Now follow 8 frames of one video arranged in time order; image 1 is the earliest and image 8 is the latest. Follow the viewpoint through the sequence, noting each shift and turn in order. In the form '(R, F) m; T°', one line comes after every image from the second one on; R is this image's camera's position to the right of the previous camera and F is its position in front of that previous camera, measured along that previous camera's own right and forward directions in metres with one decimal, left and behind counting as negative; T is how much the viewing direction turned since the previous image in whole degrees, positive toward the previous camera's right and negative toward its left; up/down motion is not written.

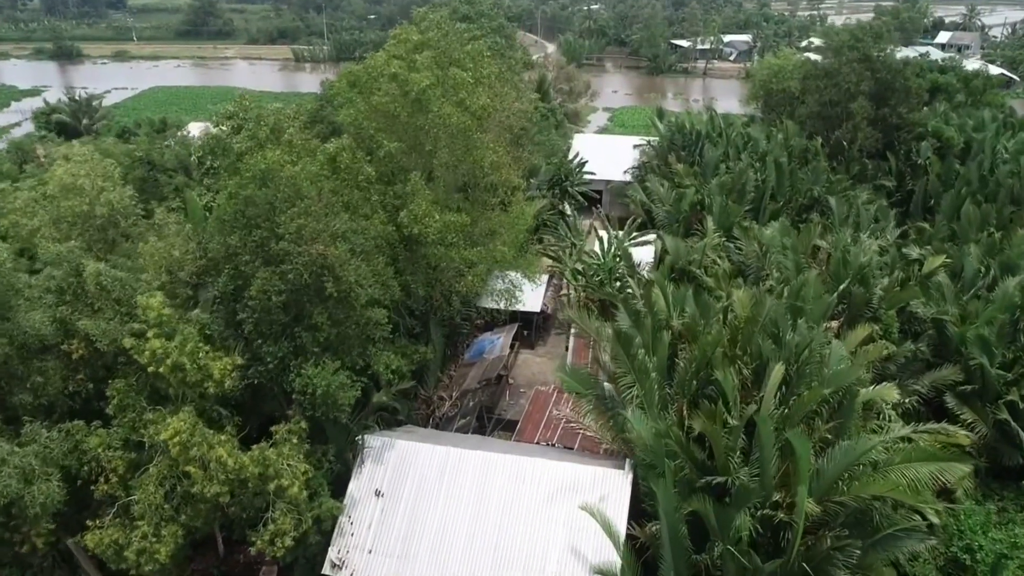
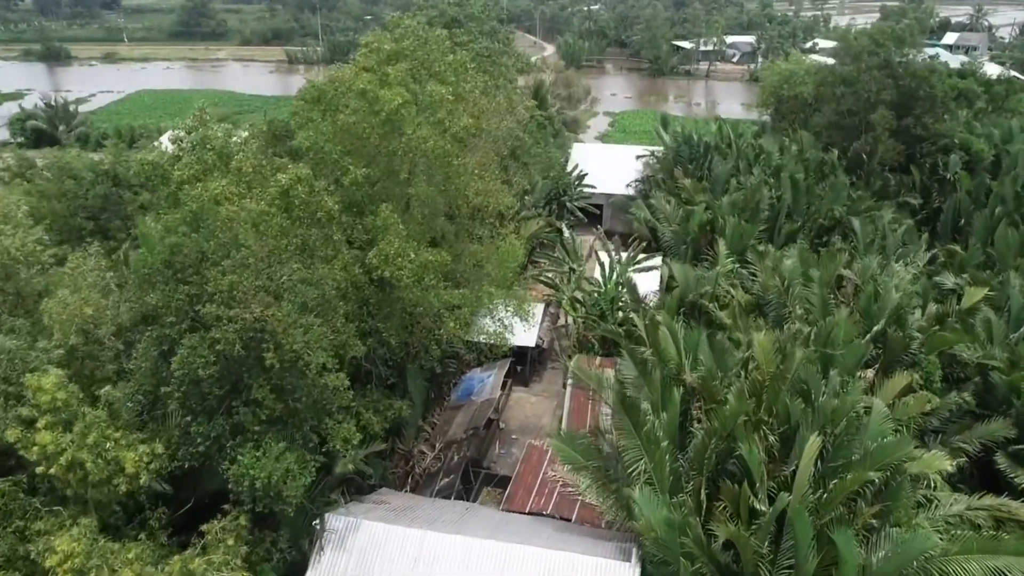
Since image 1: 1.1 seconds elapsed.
(+0.1, +1.3) m; 0°
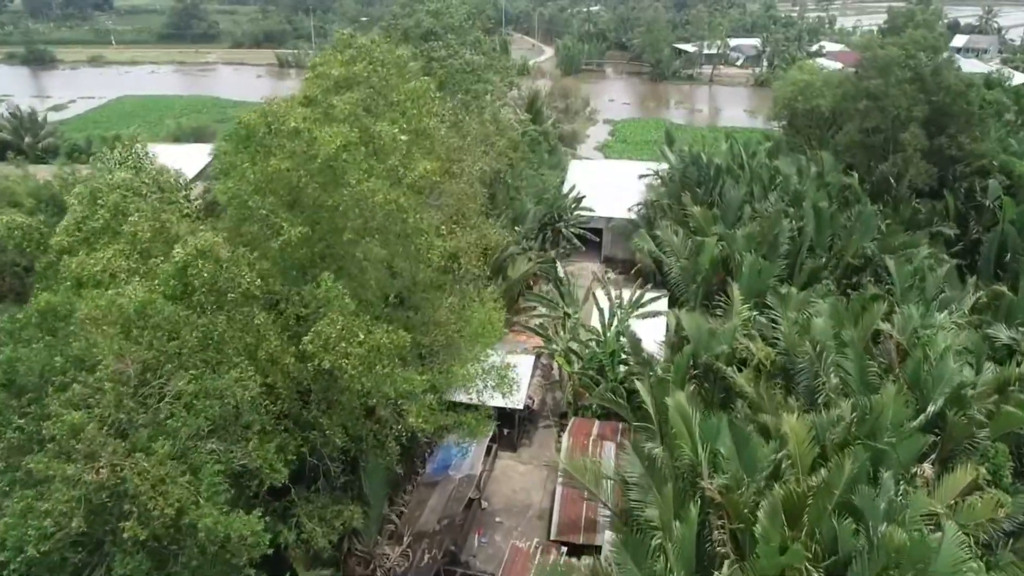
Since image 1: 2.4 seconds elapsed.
(+0.2, +1.6) m; 0°
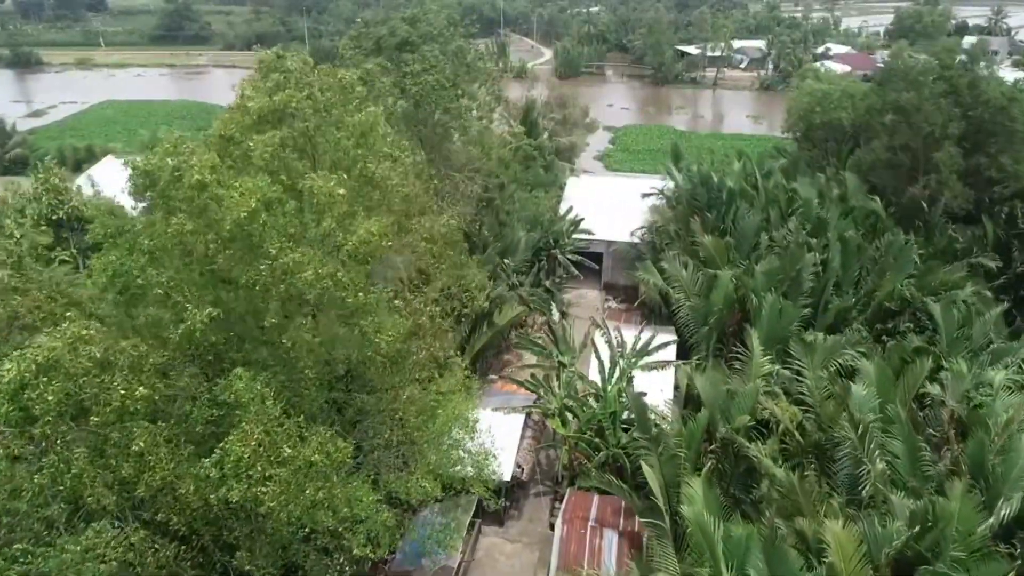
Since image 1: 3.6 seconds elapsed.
(+0.2, +1.5) m; 0°
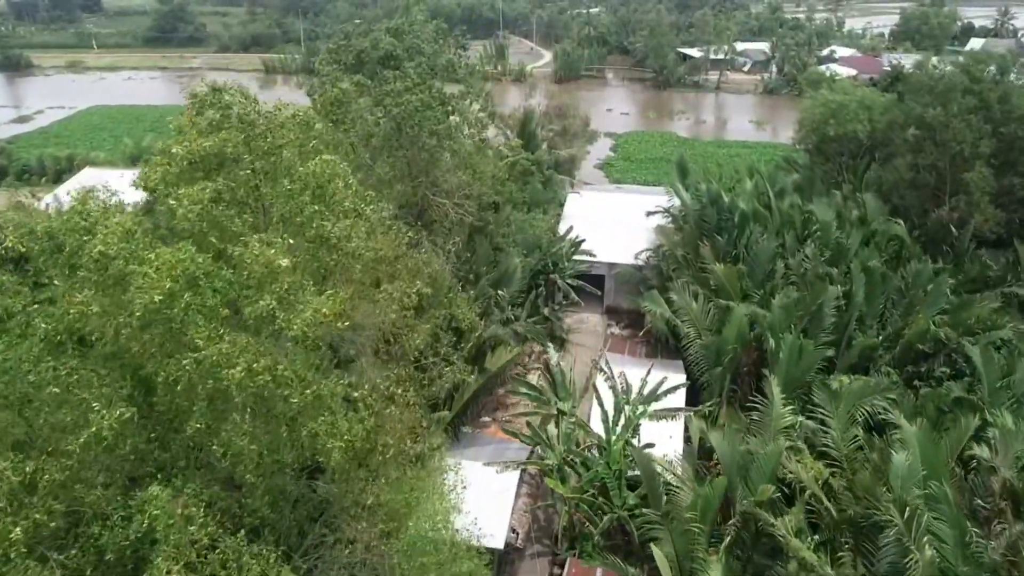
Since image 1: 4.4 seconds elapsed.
(+0.1, +1.0) m; 0°
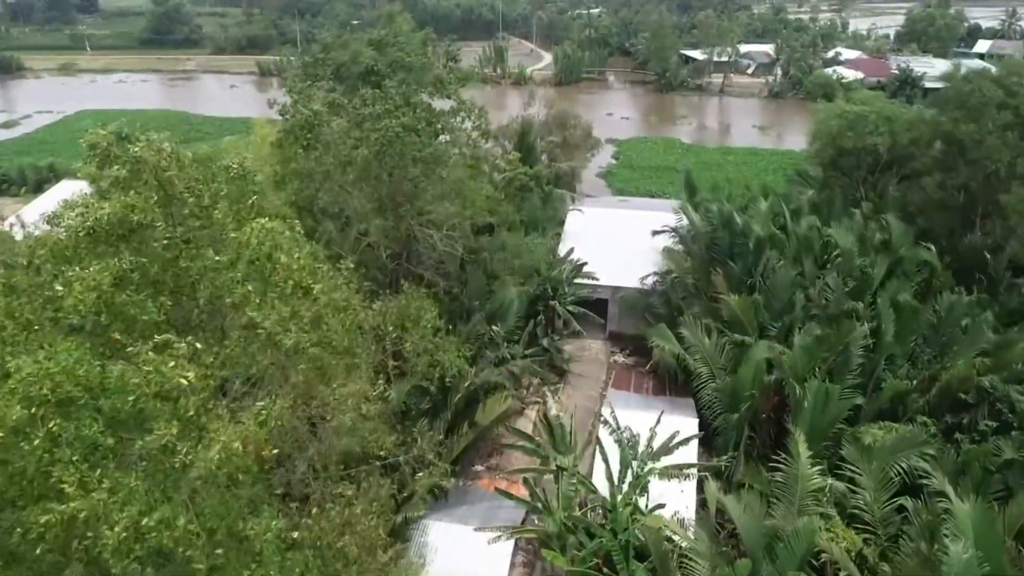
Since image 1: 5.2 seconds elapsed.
(+0.1, +1.0) m; 0°
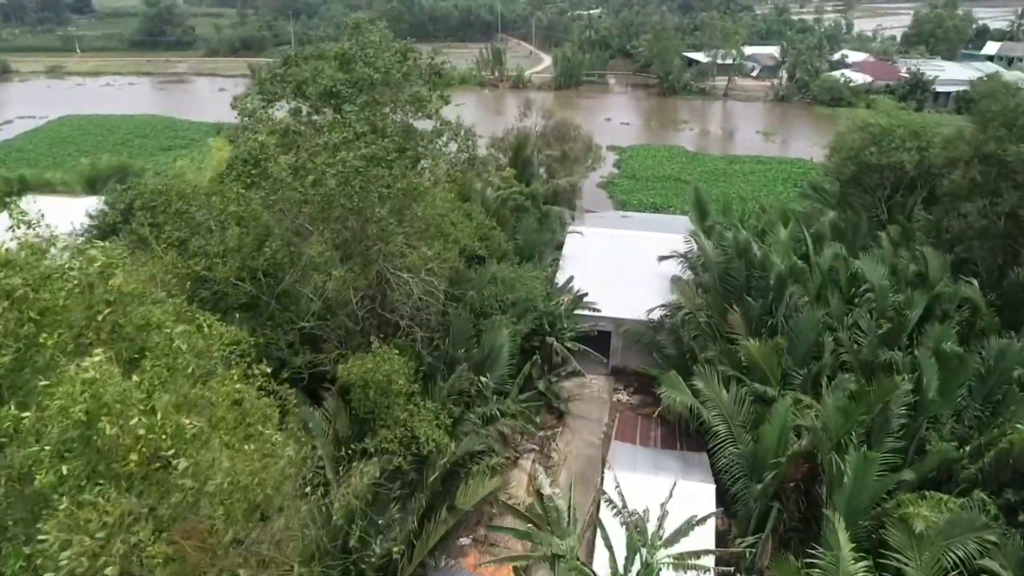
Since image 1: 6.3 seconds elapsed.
(+0.1, +1.2) m; 0°
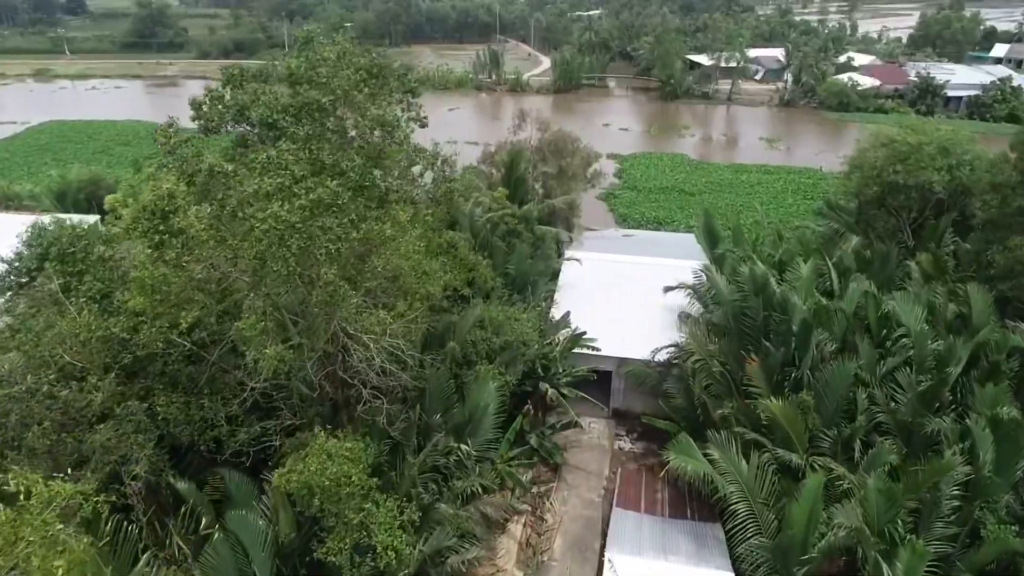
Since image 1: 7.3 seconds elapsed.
(+0.1, +1.2) m; 0°
